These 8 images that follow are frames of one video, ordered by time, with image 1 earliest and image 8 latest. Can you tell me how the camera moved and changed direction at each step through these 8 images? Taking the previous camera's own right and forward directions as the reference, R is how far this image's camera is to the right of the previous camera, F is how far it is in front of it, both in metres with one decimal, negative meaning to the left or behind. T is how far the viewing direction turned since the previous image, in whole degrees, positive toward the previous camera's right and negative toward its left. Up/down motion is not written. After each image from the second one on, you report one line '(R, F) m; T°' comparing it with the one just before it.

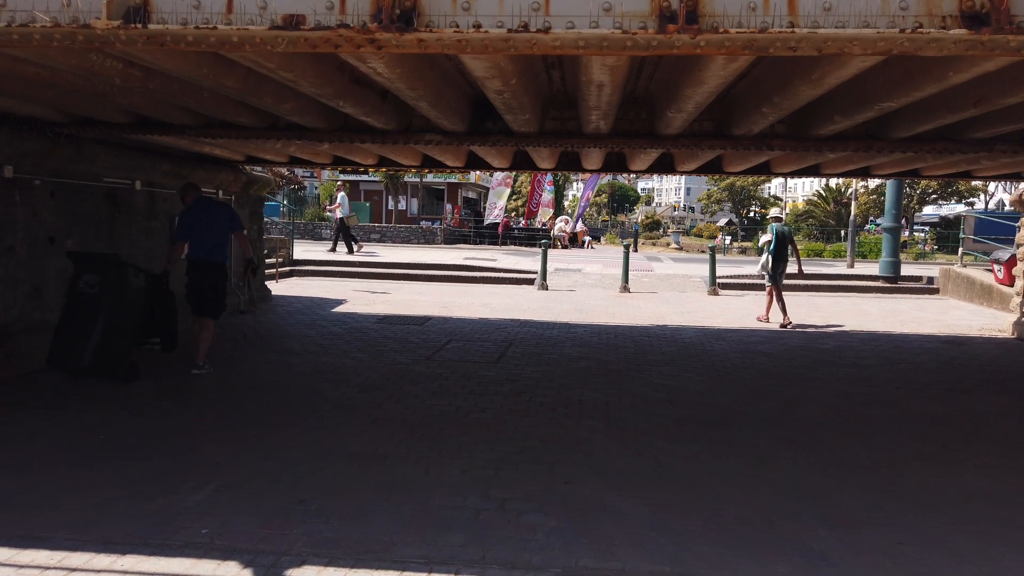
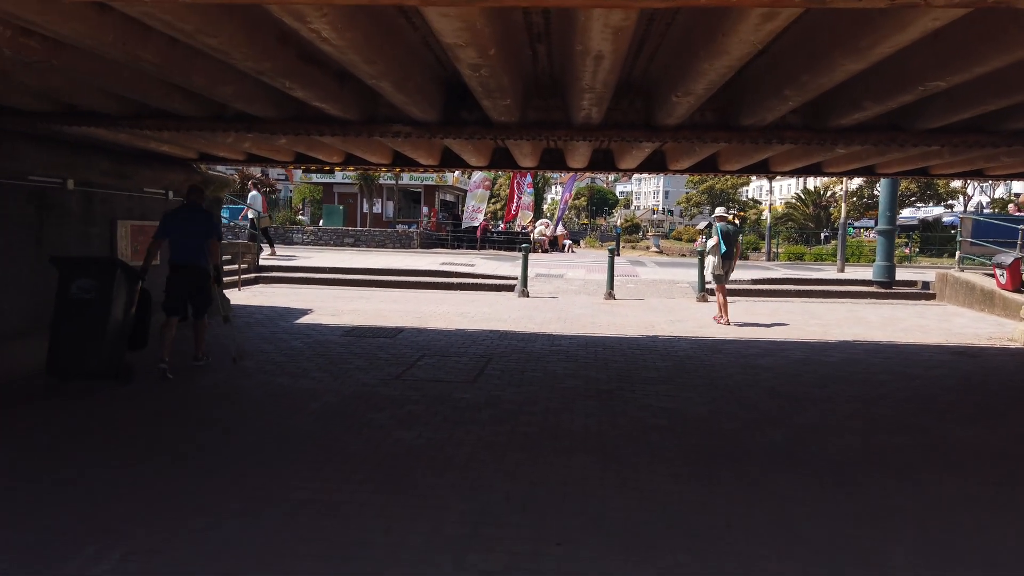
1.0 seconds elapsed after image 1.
(0.0, +0.9) m; +2°
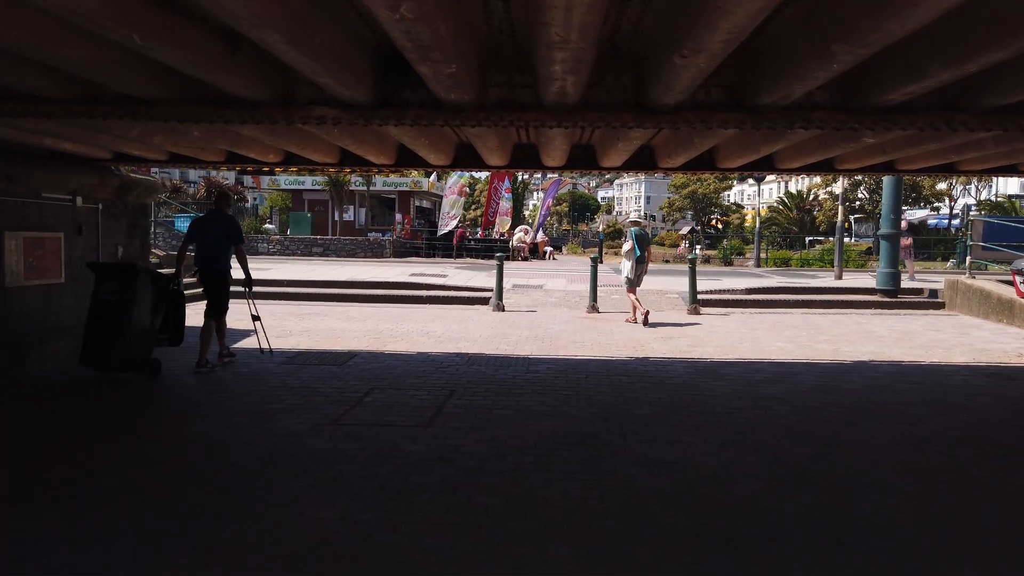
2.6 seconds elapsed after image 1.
(+0.2, +1.3) m; +1°
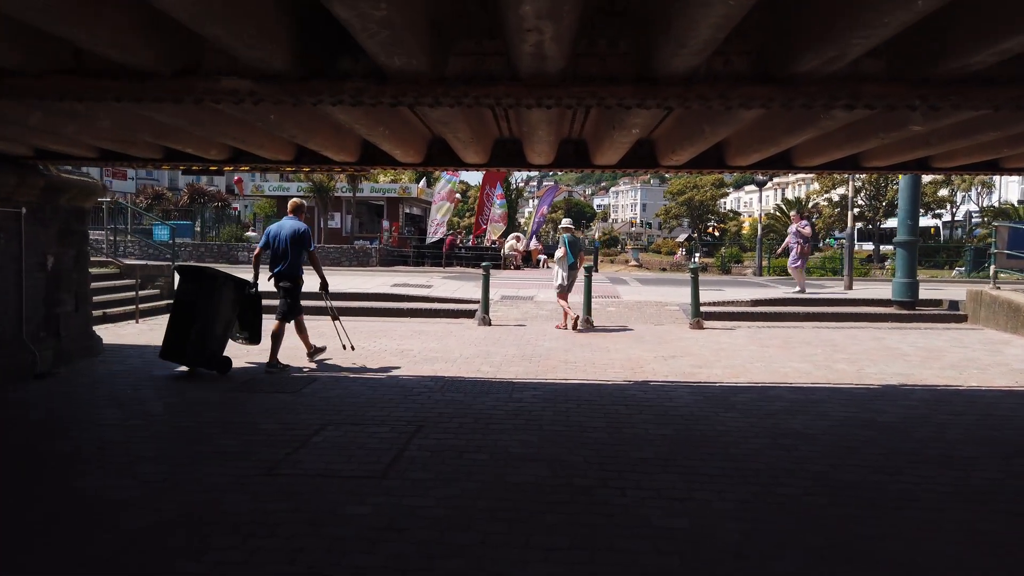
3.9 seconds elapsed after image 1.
(+0.2, +1.1) m; 0°
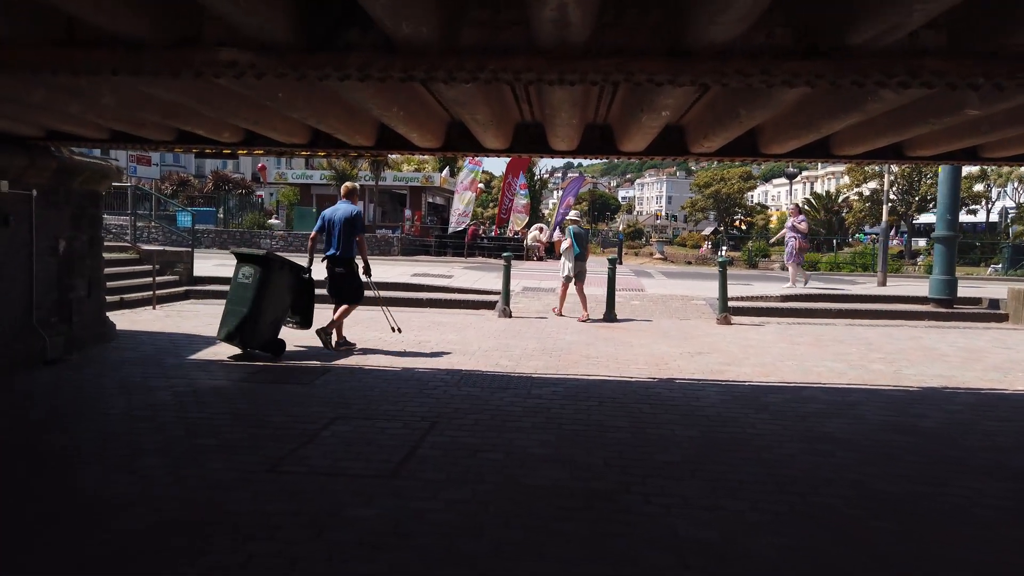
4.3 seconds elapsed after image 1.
(0.0, +0.3) m; -2°
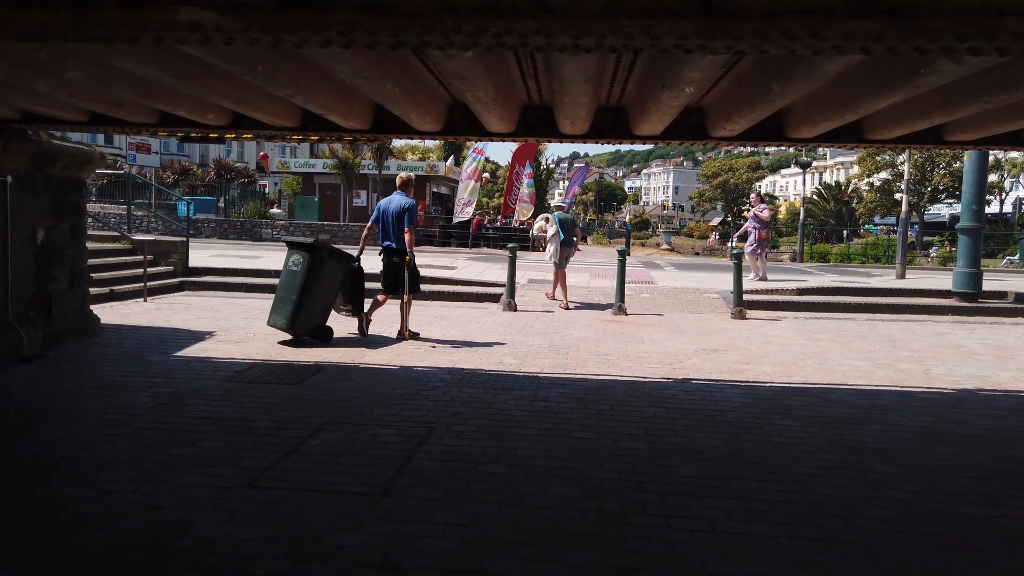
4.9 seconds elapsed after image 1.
(0.0, +0.5) m; 0°
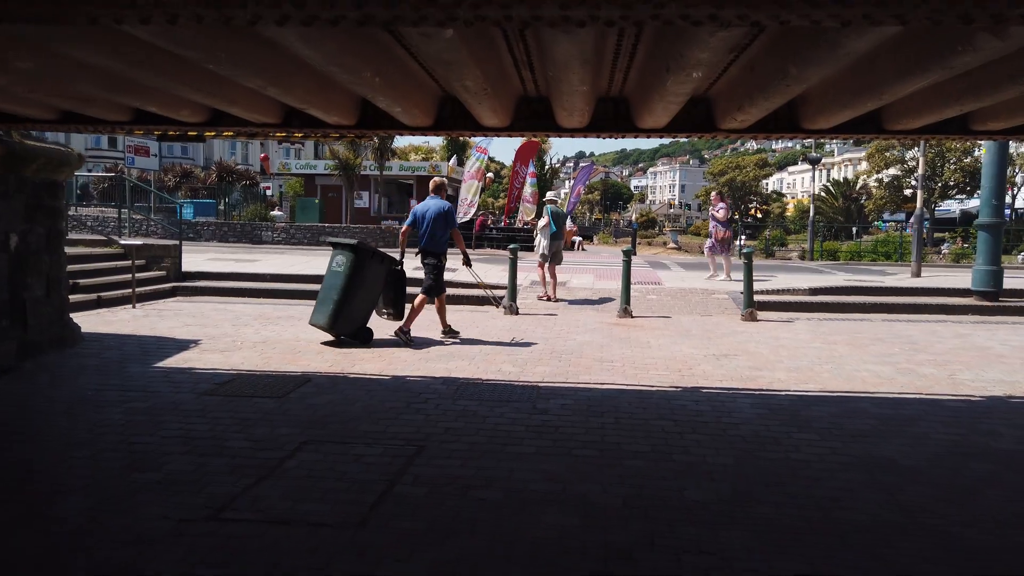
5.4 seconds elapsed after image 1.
(+0.1, +0.4) m; -1°
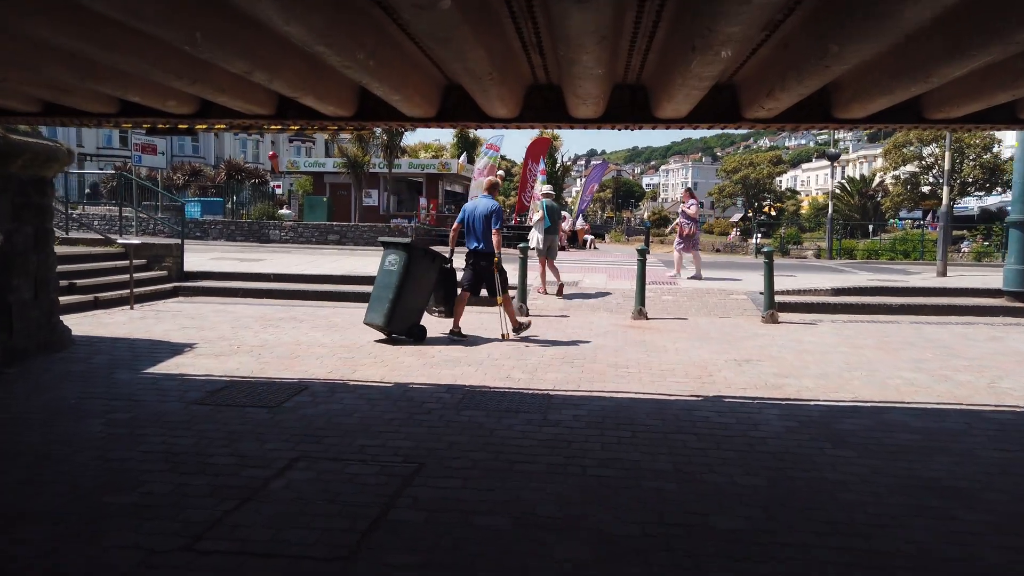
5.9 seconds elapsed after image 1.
(0.0, +0.4) m; -1°
